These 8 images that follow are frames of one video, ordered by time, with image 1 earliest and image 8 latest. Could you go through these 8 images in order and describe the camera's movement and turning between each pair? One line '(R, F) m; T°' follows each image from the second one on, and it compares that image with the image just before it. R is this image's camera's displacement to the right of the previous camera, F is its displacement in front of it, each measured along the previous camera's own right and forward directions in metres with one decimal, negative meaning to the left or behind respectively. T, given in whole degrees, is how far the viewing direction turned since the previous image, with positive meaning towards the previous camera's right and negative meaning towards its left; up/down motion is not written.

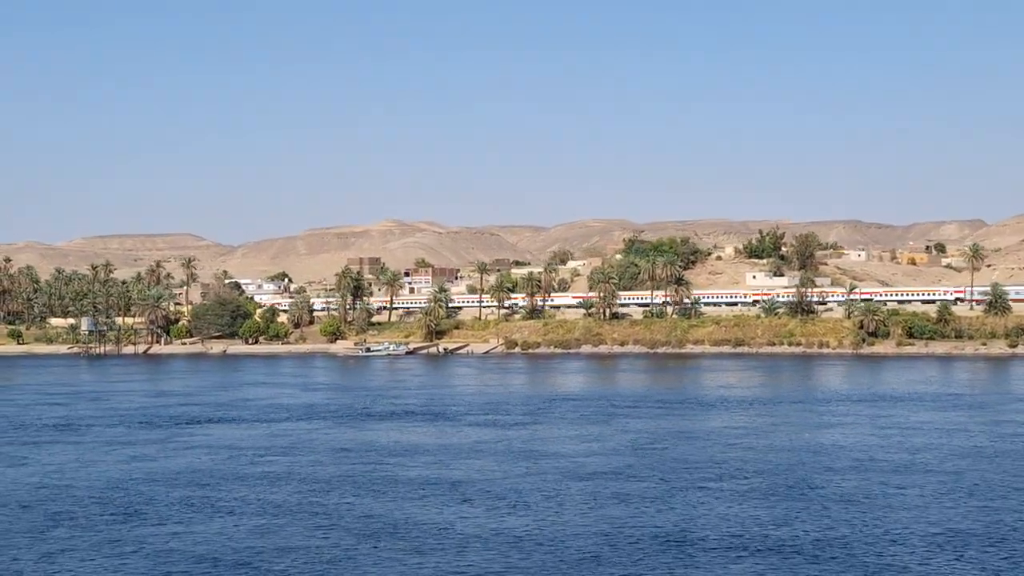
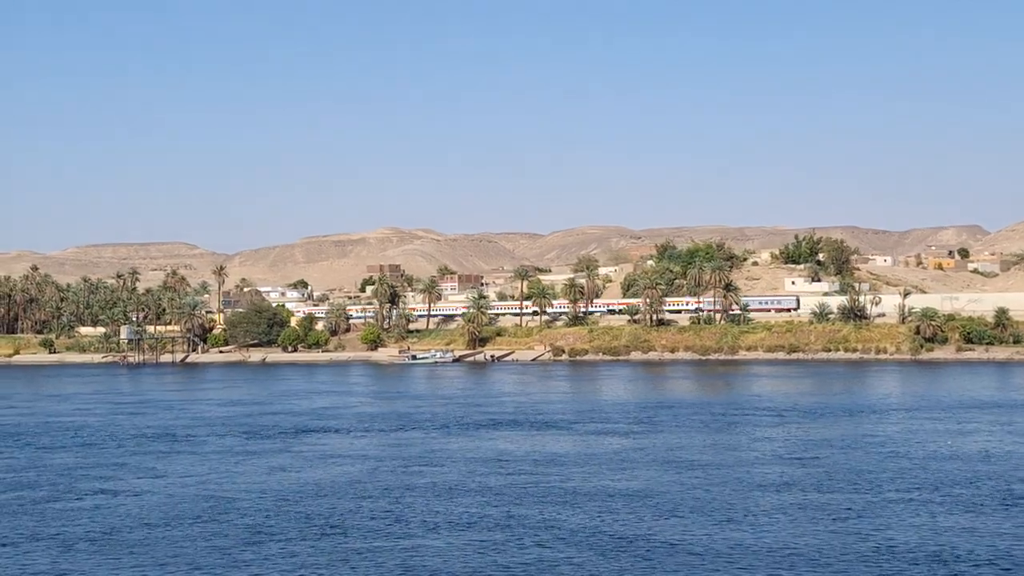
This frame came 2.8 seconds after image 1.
(-4.4, +1.0) m; +1°
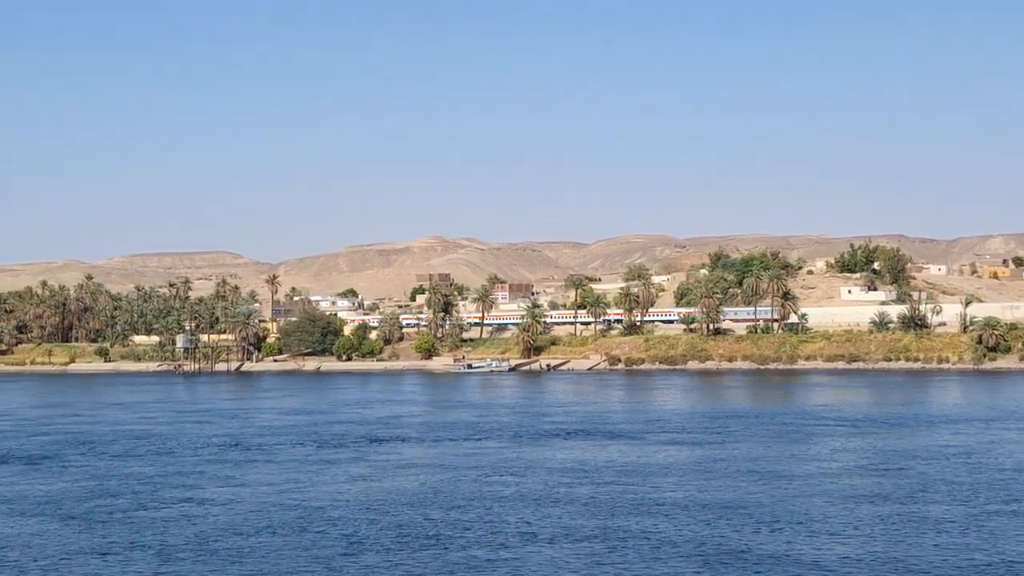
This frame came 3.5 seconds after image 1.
(-1.1, +0.3) m; -1°
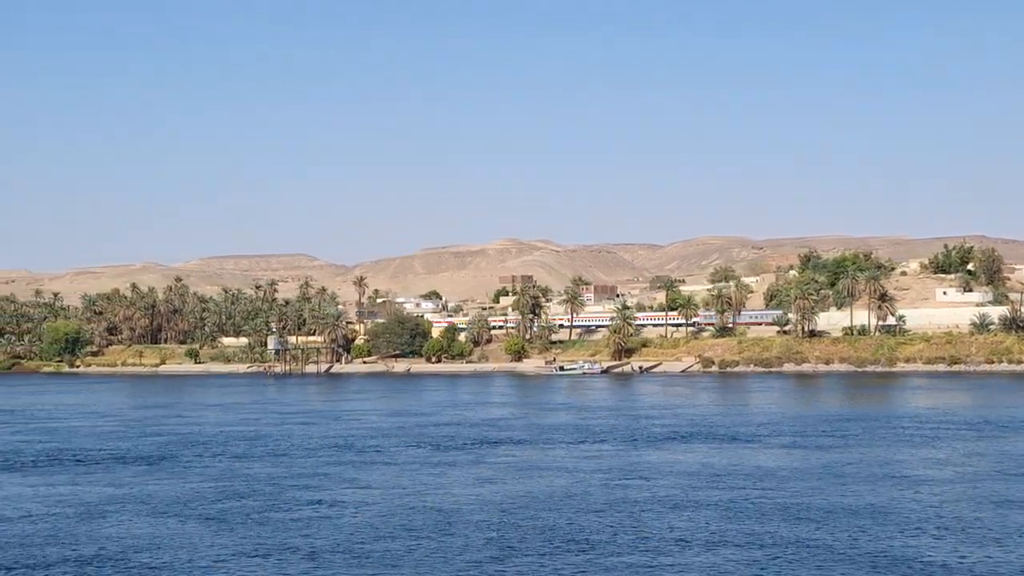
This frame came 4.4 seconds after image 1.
(-1.5, +0.6) m; -3°
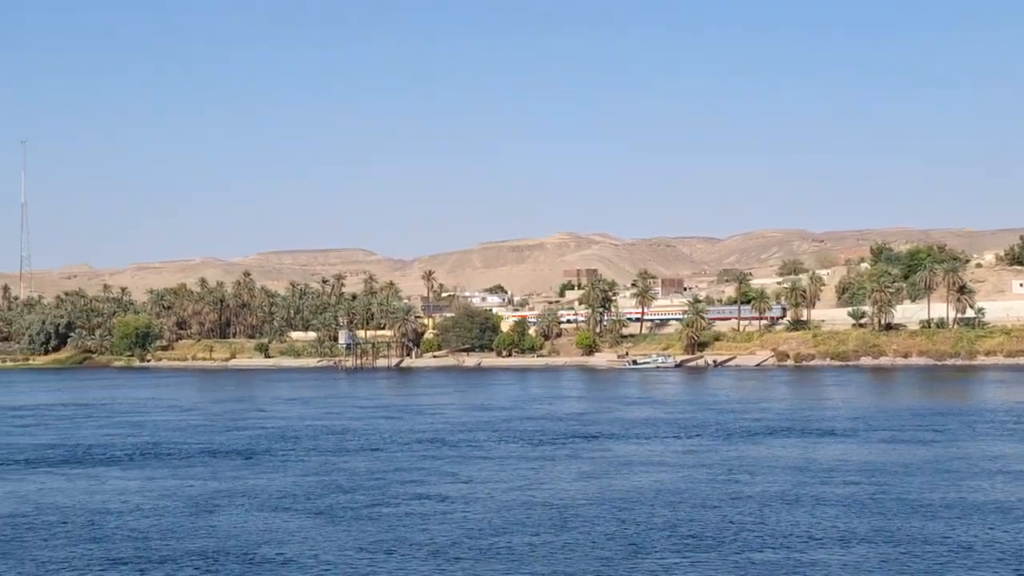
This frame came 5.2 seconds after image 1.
(-1.3, +0.4) m; -2°
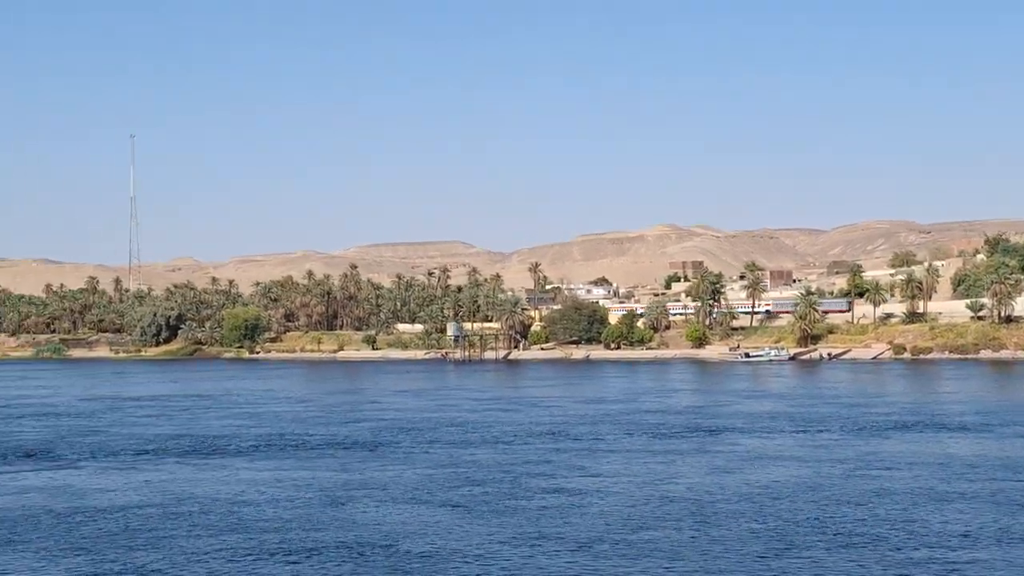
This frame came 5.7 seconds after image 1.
(-0.8, +0.5) m; -4°
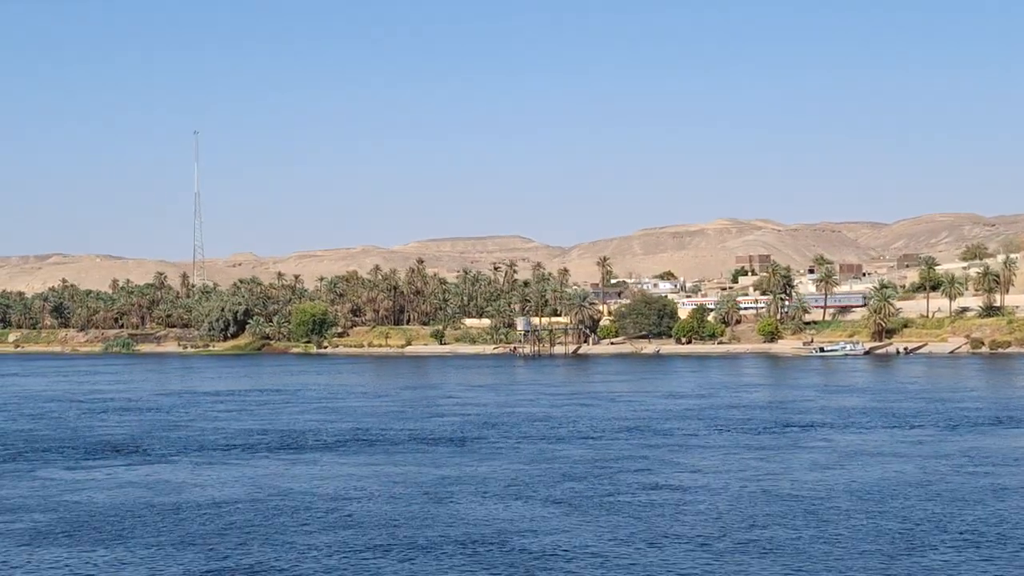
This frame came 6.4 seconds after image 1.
(-1.0, +0.4) m; -2°
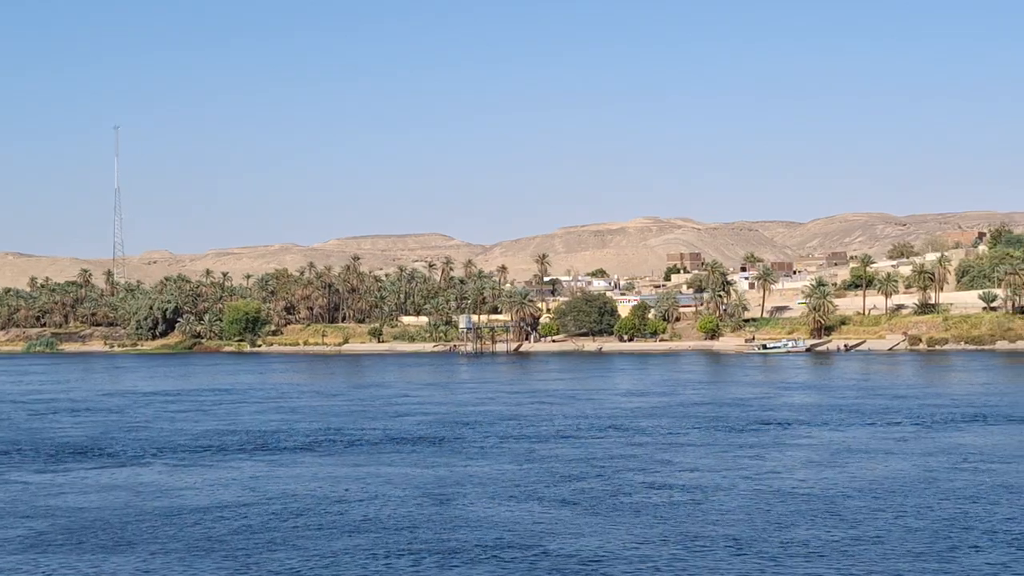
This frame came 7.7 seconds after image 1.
(-1.9, +0.7) m; +3°
